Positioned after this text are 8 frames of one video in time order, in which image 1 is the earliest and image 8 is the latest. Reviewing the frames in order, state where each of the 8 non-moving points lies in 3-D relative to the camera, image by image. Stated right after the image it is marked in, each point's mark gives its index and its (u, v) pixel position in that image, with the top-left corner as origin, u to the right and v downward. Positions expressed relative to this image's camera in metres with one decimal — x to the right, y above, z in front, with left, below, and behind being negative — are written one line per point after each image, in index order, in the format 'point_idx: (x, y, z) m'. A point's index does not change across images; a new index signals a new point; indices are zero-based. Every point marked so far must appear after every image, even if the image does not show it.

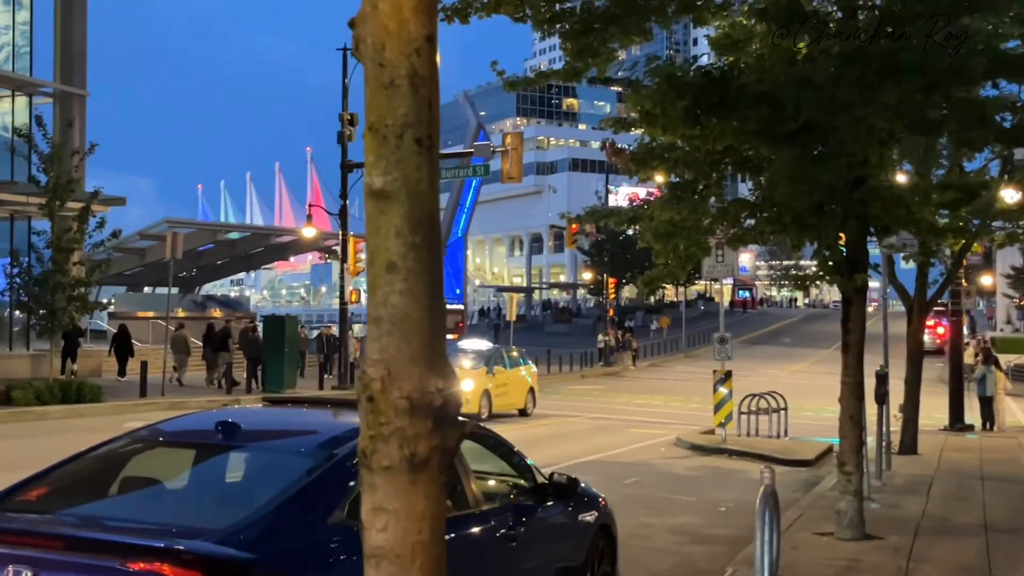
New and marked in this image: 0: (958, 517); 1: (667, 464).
0: (+4.3, -2.2, +10.0) m
1: (+2.3, -2.7, +15.6) m
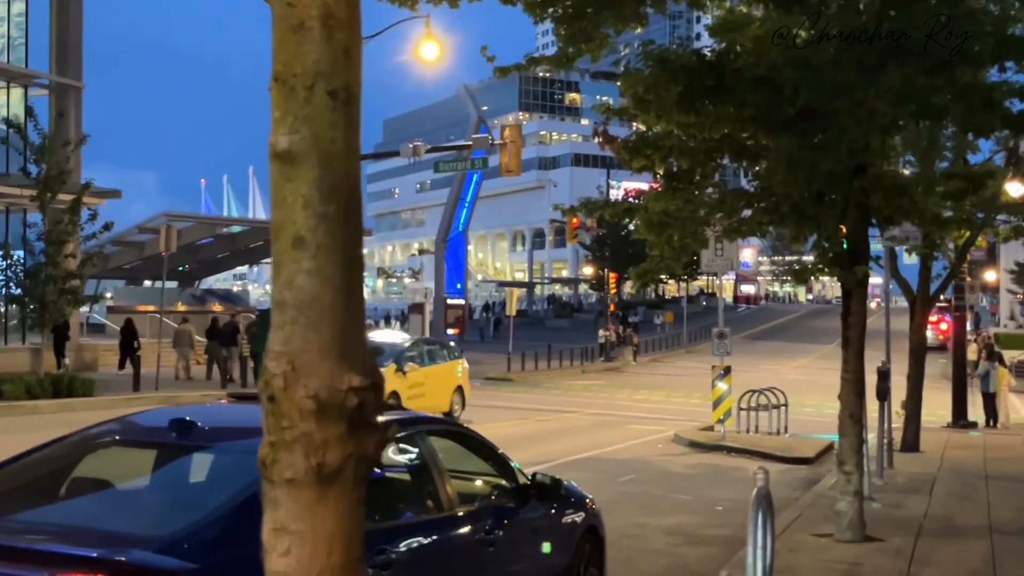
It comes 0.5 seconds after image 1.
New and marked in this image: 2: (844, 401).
0: (+4.2, -2.2, +9.7) m
1: (+2.3, -2.6, +15.3) m
2: (+2.8, -0.9, +8.6) m
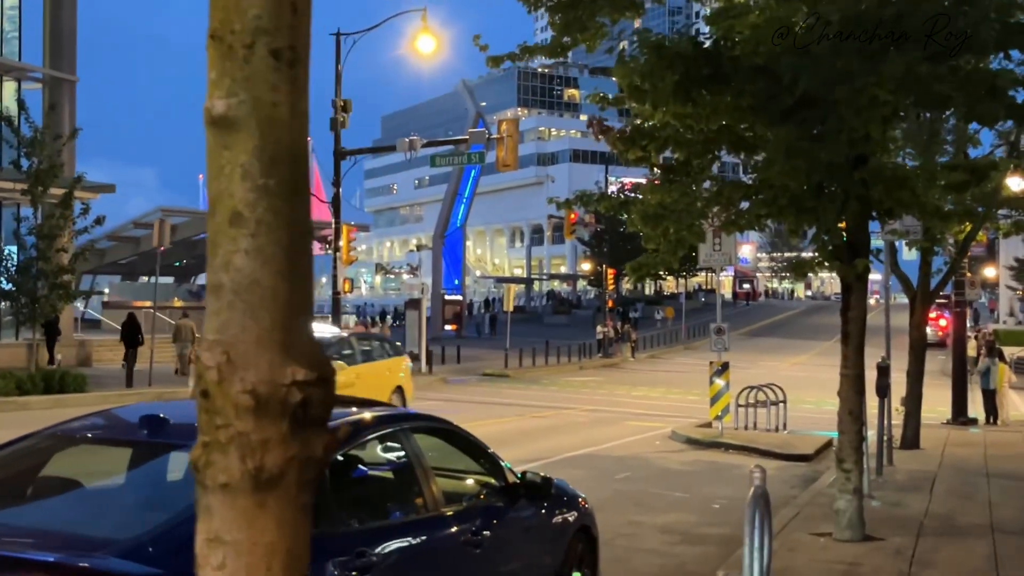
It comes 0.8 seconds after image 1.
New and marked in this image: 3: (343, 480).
0: (+4.2, -2.1, +9.5) m
1: (+2.2, -2.5, +15.1) m
2: (+2.7, -0.9, +8.4) m
3: (-0.7, -0.8, +4.5) m
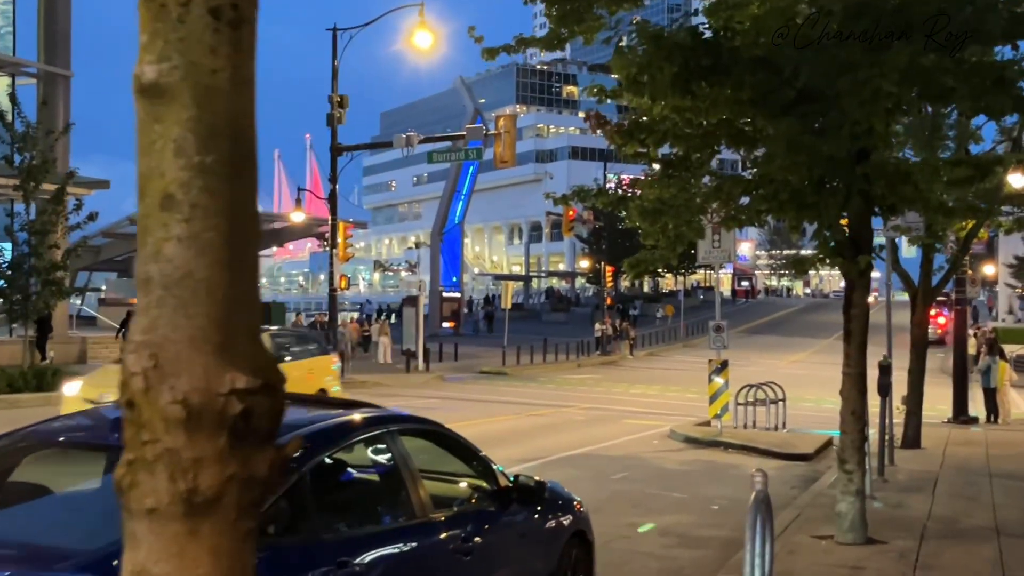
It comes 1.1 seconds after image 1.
0: (+4.1, -2.1, +9.4) m
1: (+2.1, -2.5, +14.9) m
2: (+2.7, -0.9, +8.2) m
3: (-0.8, -0.8, +4.3) m
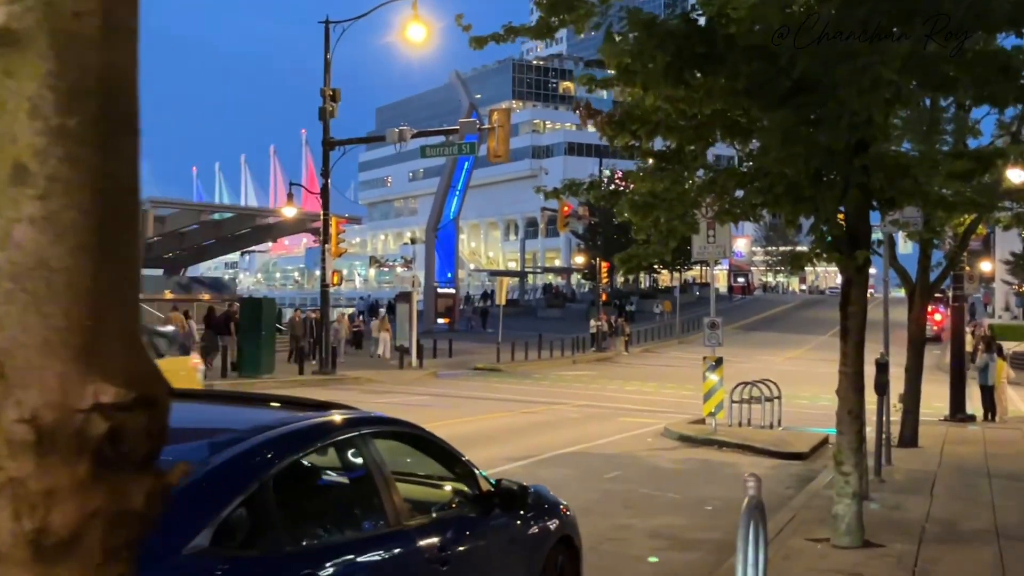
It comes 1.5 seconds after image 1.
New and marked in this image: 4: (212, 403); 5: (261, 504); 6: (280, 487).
0: (+4.0, -2.1, +9.1) m
1: (+2.0, -2.4, +14.7) m
2: (+2.6, -0.8, +8.0) m
3: (-0.9, -0.8, +4.1) m
4: (-1.4, -0.5, +4.8) m
5: (-0.9, -0.8, +3.8) m
6: (-0.9, -0.8, +4.0) m
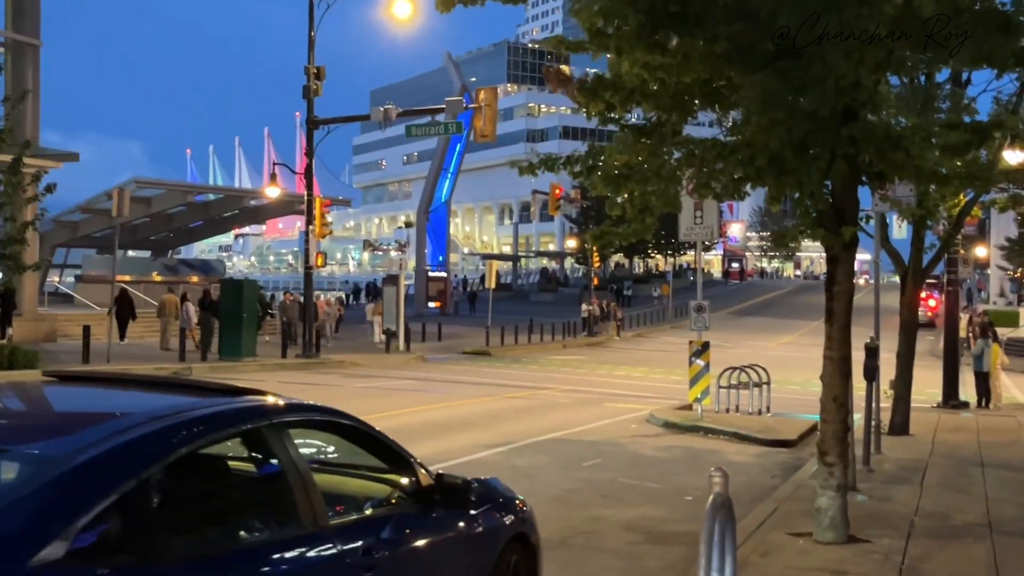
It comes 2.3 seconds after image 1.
0: (+3.7, -1.9, +8.7) m
1: (+1.7, -2.1, +14.3) m
2: (+2.3, -0.7, +7.5) m
3: (-1.1, -0.7, +3.5) m
4: (-1.6, -0.4, +4.2) m
5: (-1.2, -0.7, +3.3) m
6: (-1.1, -0.7, +3.5) m
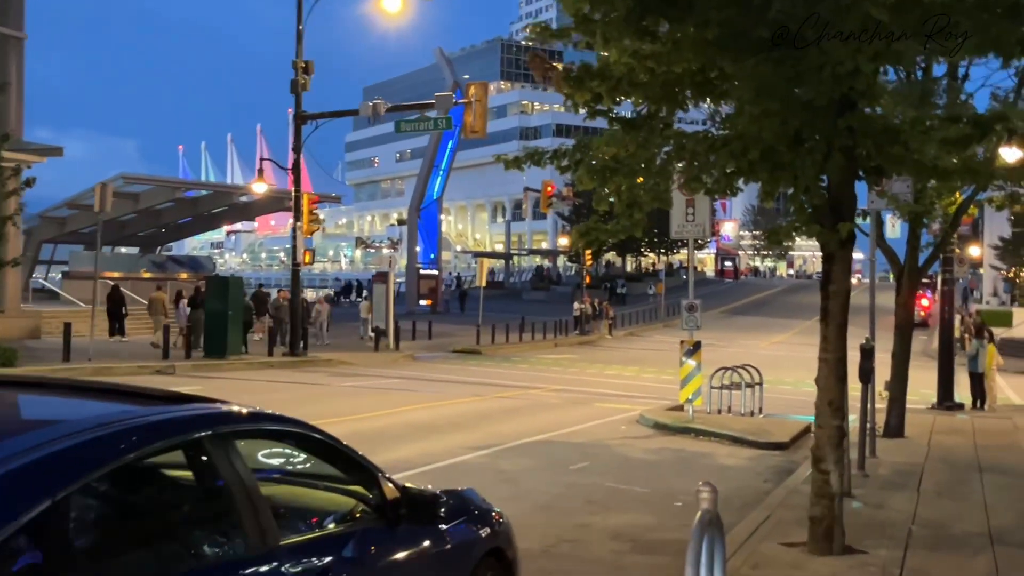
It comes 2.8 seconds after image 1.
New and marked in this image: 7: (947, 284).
0: (+3.6, -1.9, +8.3) m
1: (+1.5, -2.1, +13.9) m
2: (+2.2, -0.7, +7.2) m
3: (-1.2, -0.7, +3.2) m
4: (-1.7, -0.4, +3.9) m
5: (-1.3, -0.7, +2.9) m
6: (-1.2, -0.6, +3.1) m
7: (+8.1, +0.1, +19.2) m
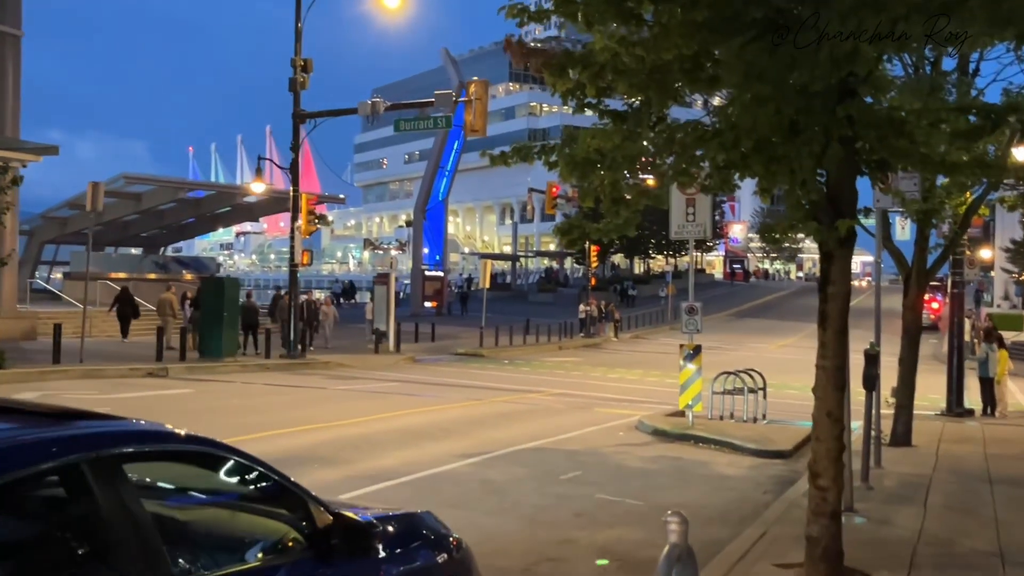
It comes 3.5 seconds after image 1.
0: (+3.4, -1.9, +7.8) m
1: (+1.4, -2.2, +13.4) m
2: (+2.0, -0.7, +6.7) m
3: (-1.4, -0.7, +2.7) m
4: (-1.9, -0.4, +3.4) m
5: (-1.5, -0.7, +2.5) m
6: (-1.5, -0.6, +2.6) m
7: (+8.1, 0.0, +18.7) m
